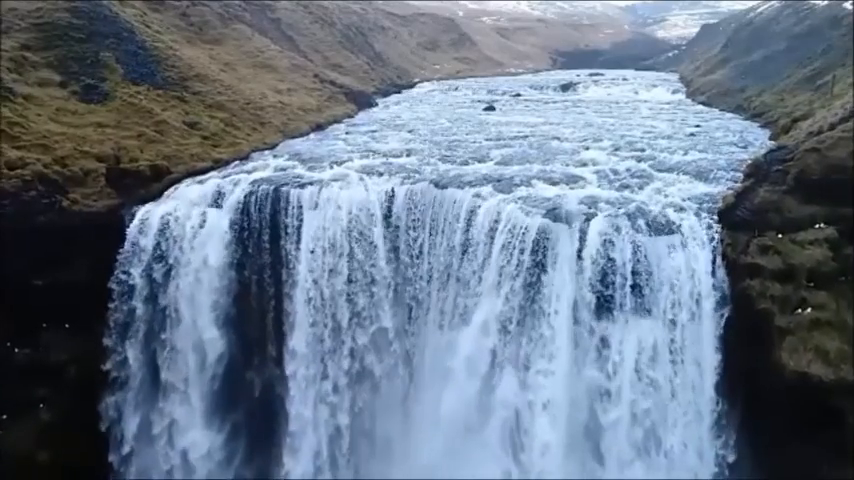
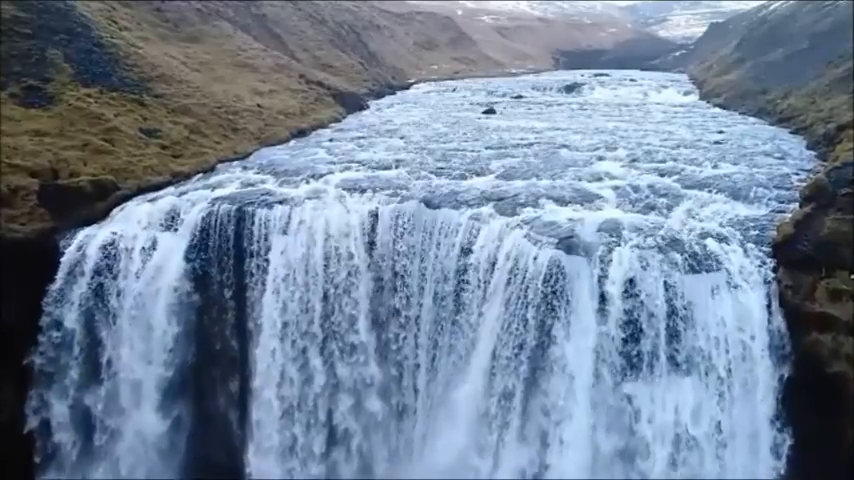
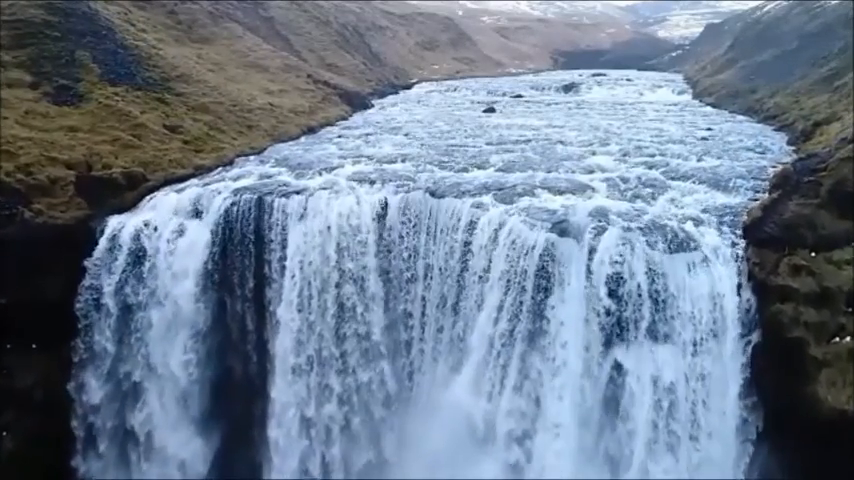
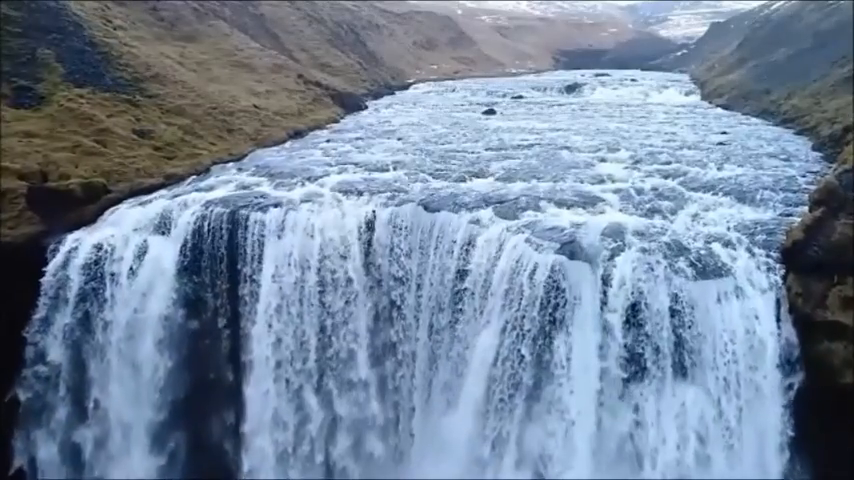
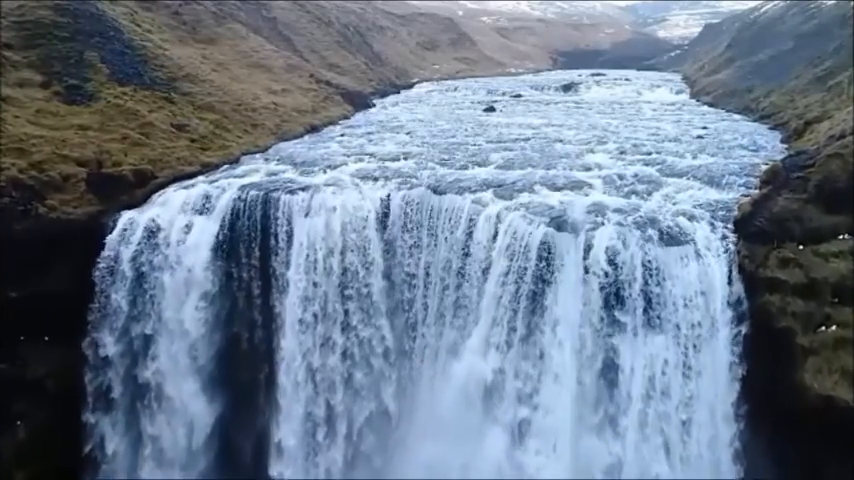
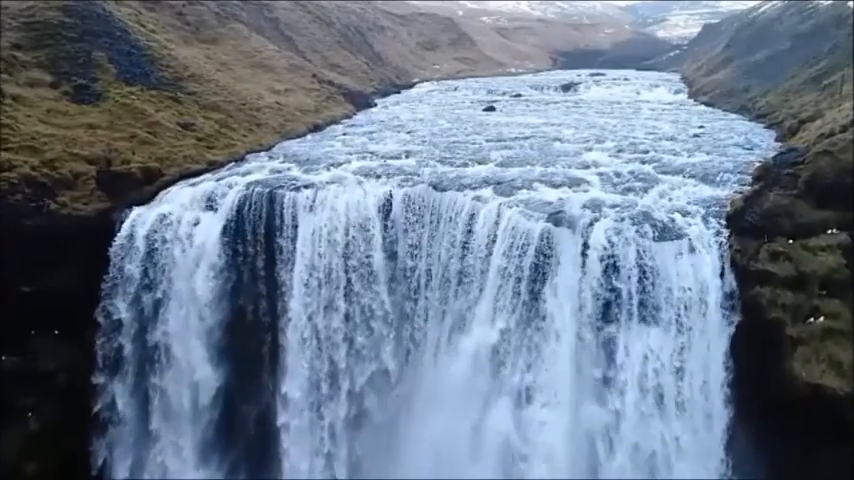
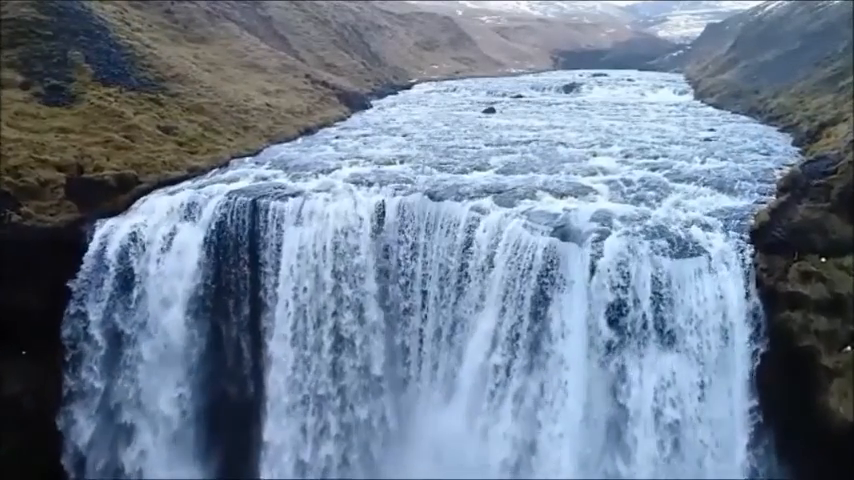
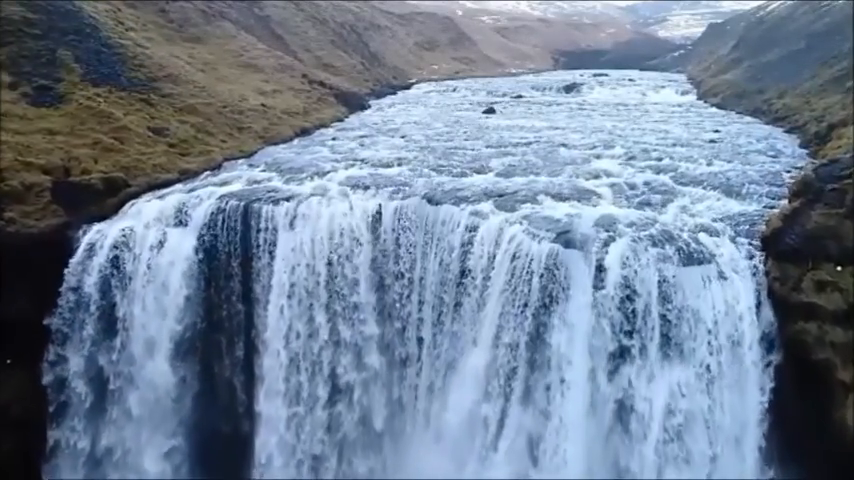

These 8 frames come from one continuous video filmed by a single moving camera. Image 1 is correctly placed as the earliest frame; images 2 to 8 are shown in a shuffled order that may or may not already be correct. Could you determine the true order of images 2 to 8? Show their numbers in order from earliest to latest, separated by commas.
6, 5, 3, 7, 8, 2, 4
